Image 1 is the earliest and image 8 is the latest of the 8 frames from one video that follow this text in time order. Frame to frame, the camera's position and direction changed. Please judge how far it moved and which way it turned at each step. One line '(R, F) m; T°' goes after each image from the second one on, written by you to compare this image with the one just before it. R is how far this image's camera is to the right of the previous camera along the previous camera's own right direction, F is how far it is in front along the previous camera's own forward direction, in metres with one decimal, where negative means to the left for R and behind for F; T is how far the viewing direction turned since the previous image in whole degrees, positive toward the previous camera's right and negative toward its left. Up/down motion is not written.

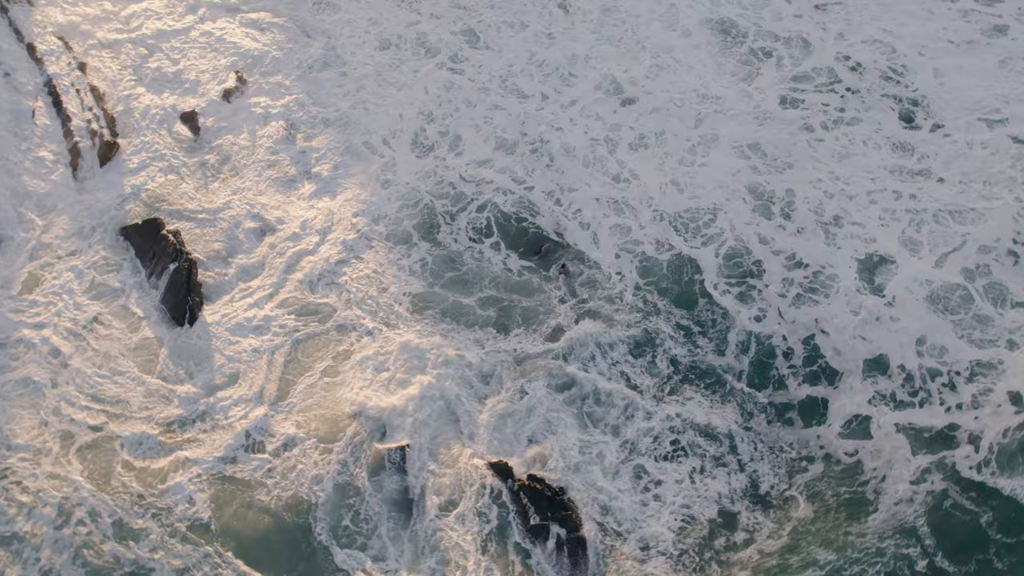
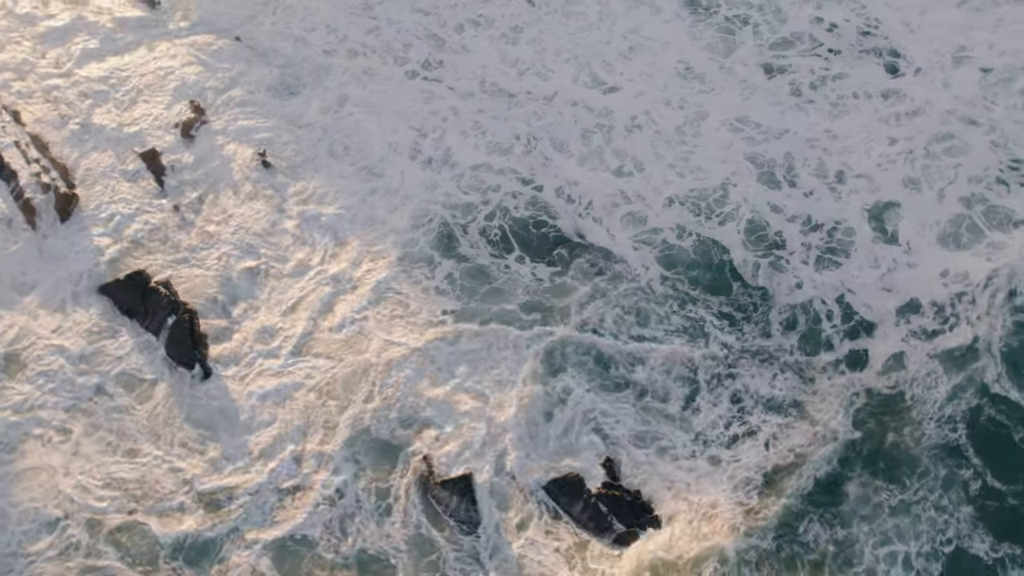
(-2.8, +0.8) m; +8°
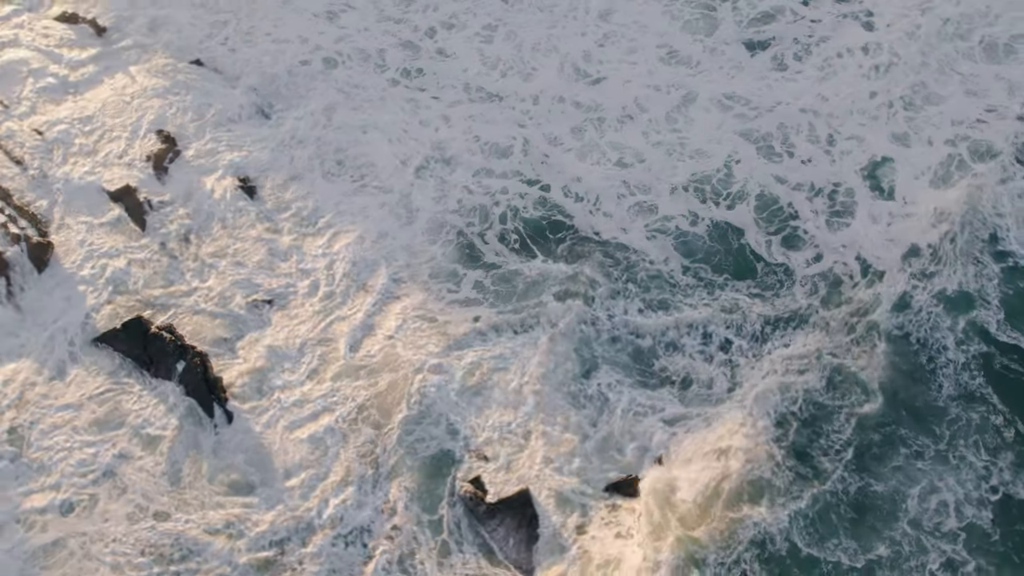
(-2.3, +0.7) m; +6°
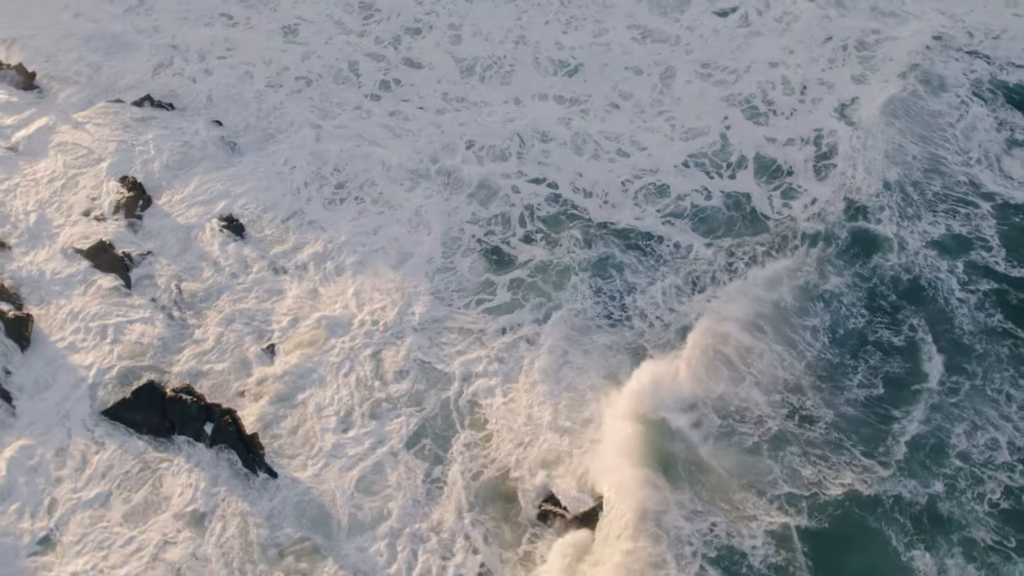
(-2.7, +1.0) m; +8°
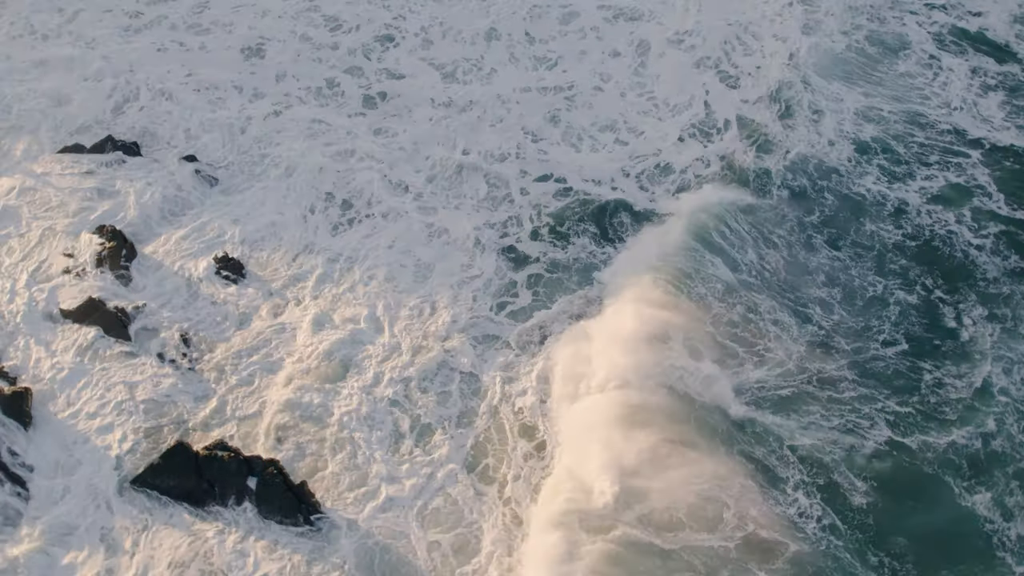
(-2.1, +0.9) m; +6°
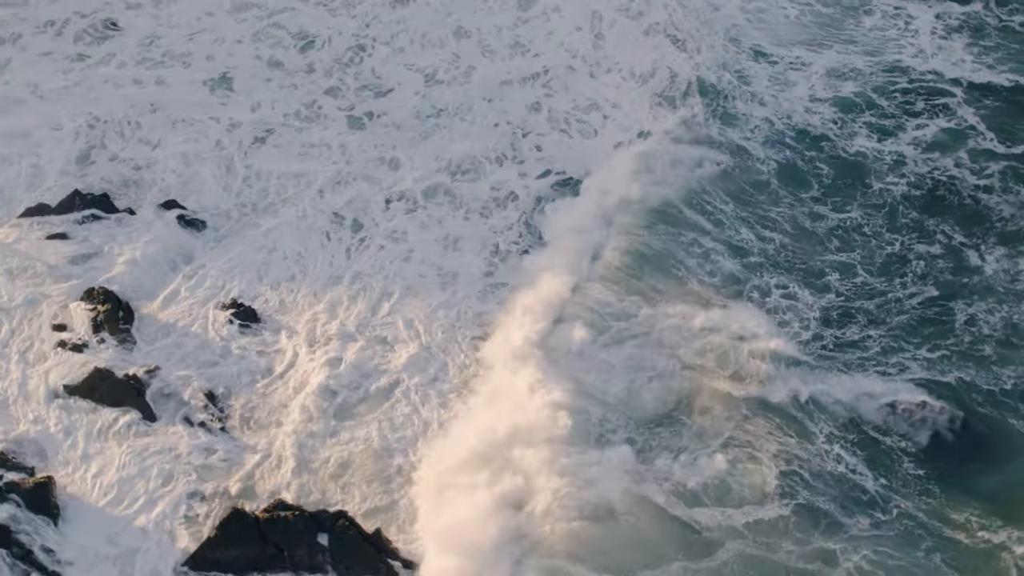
(-2.1, +1.0) m; +7°
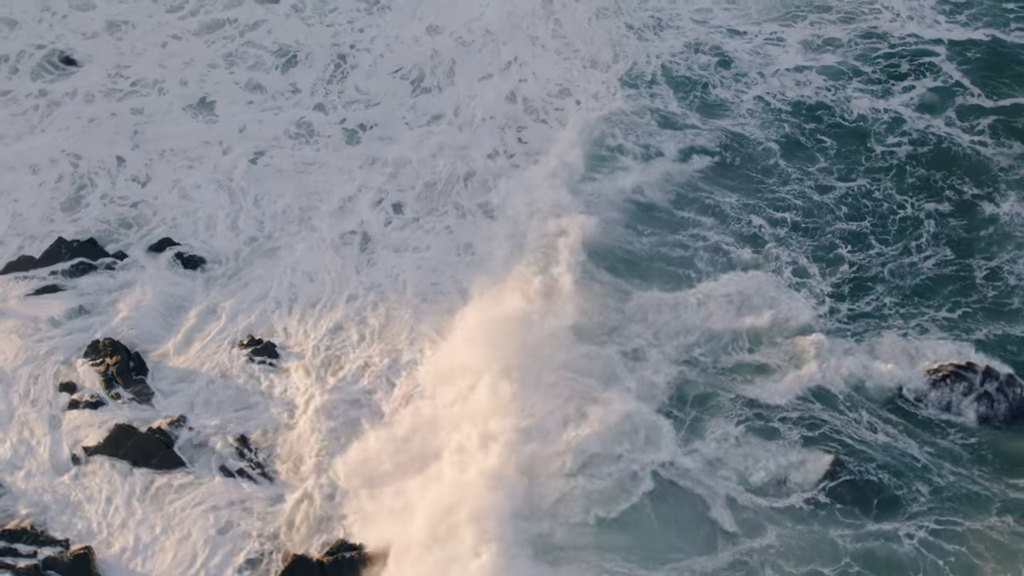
(-1.5, +0.7) m; +5°
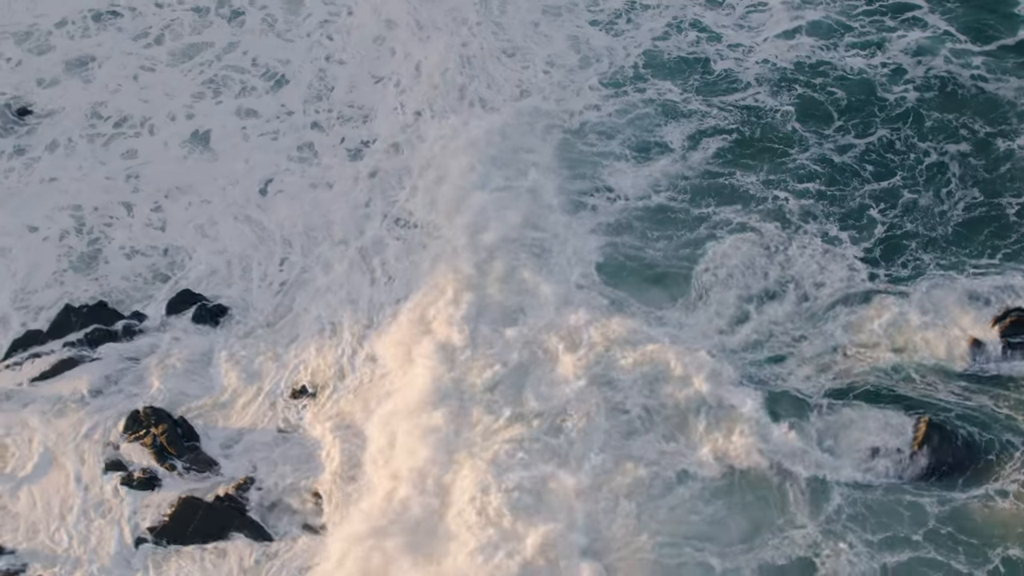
(-1.9, +1.1) m; +5°
